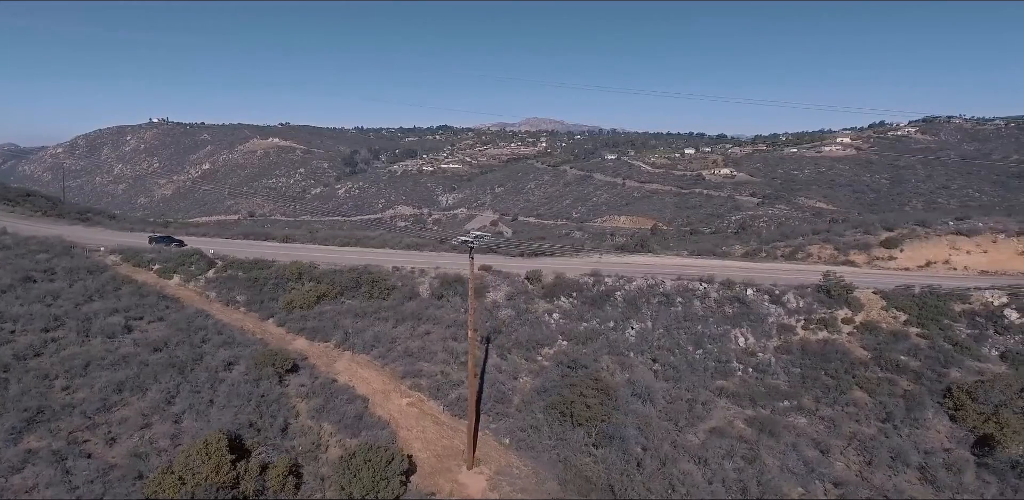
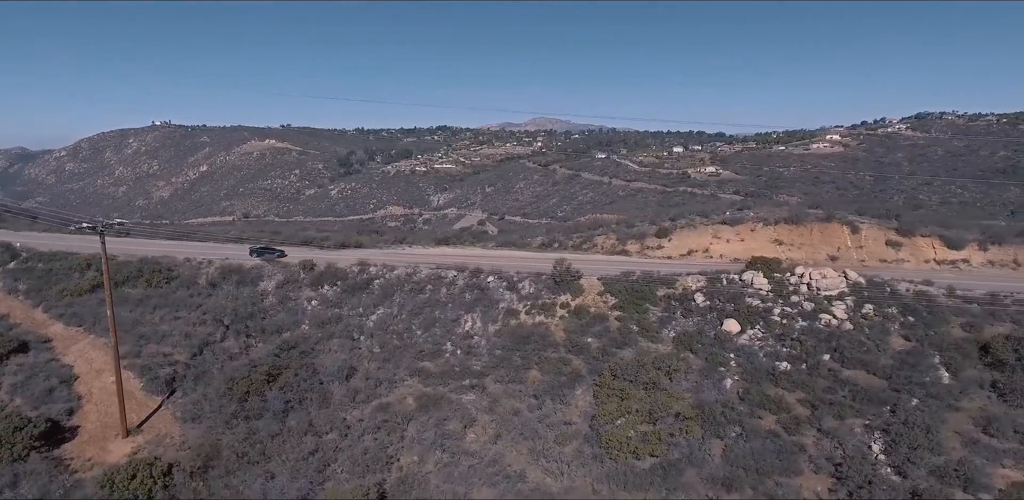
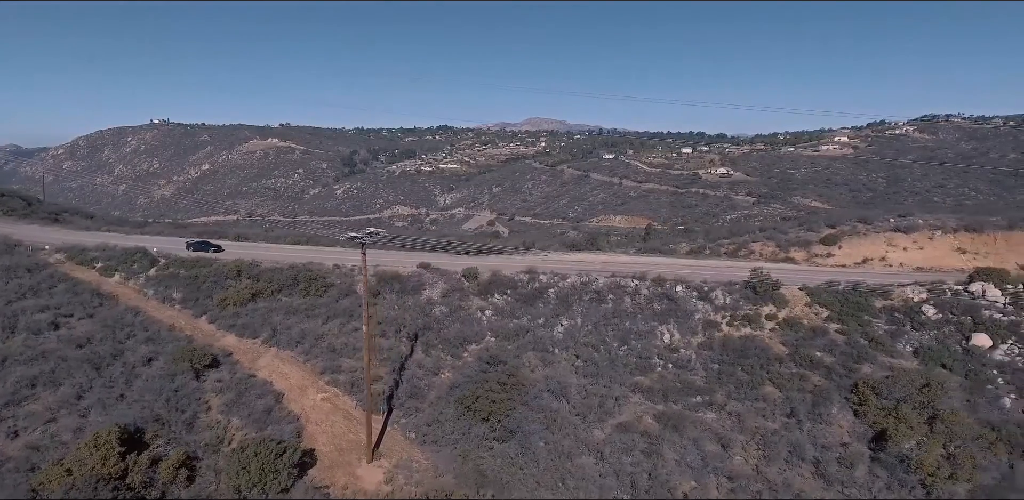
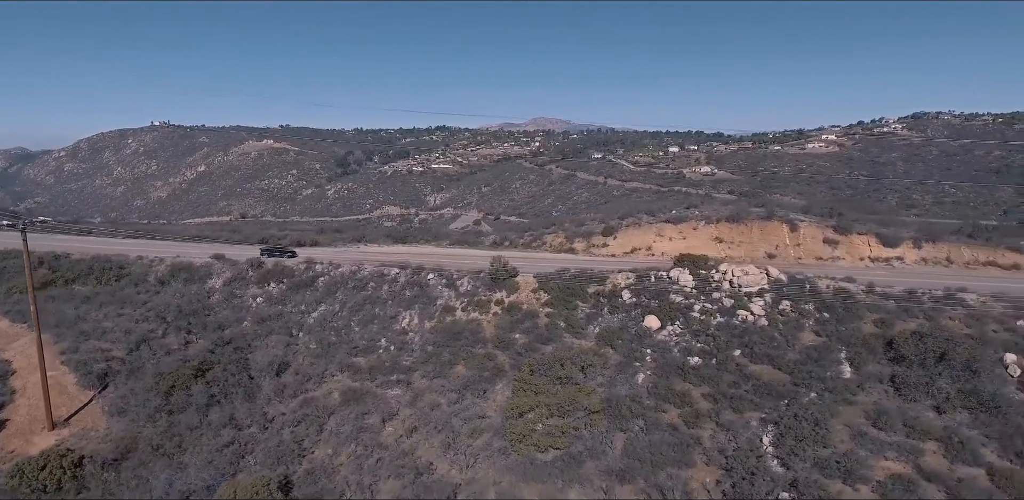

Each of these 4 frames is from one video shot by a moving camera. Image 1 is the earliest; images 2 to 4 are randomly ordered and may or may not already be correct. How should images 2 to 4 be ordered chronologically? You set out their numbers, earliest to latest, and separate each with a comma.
3, 2, 4
